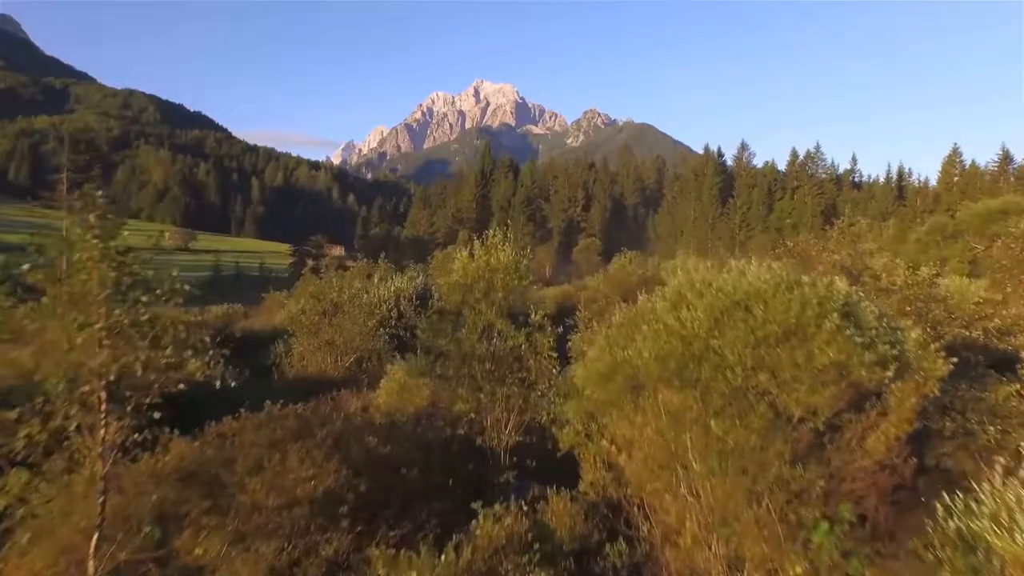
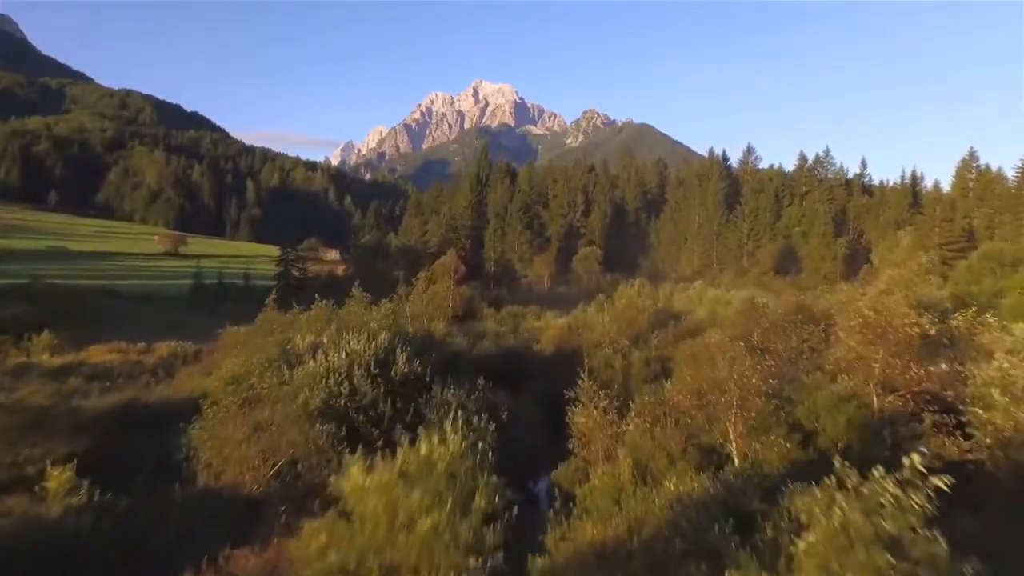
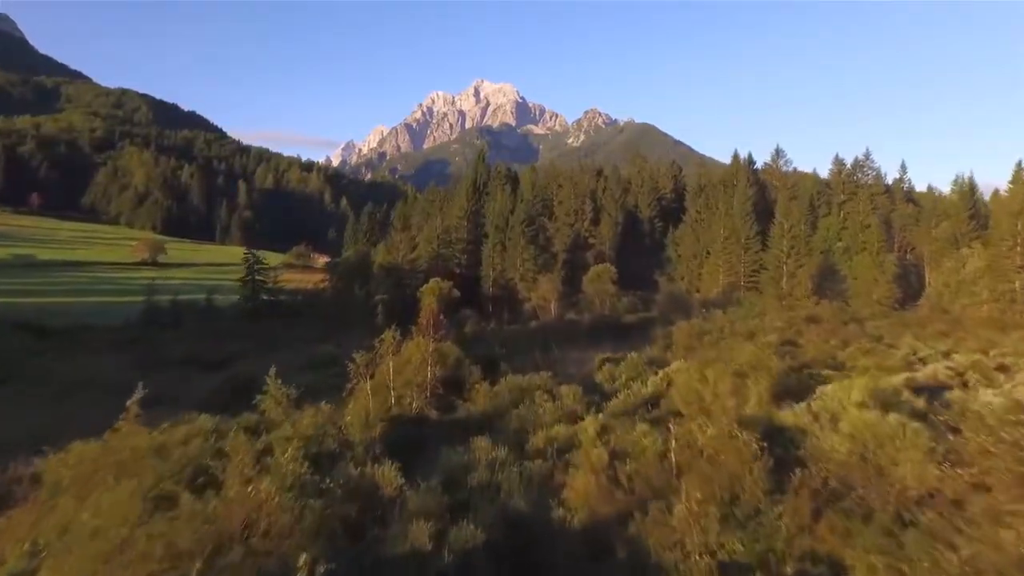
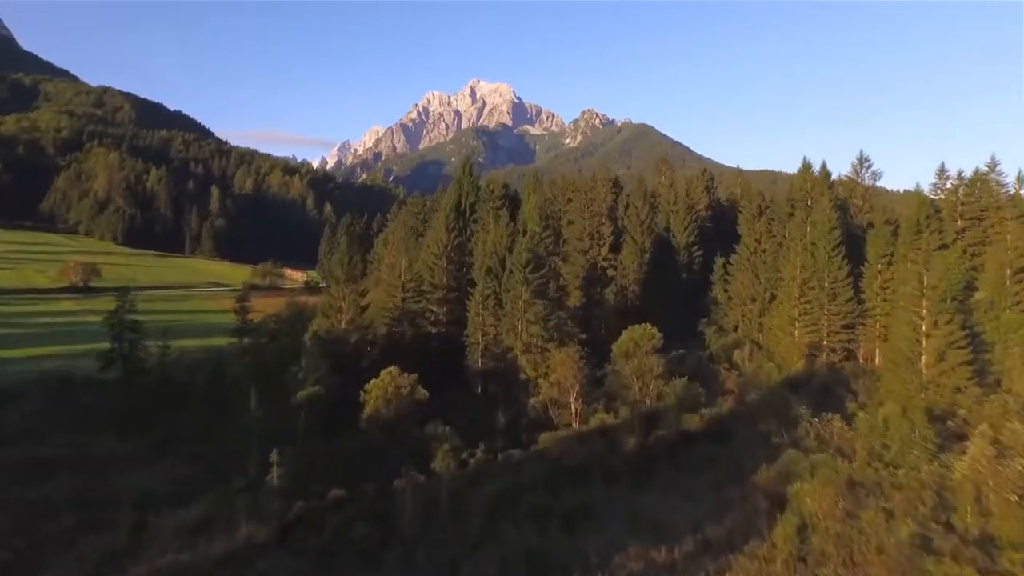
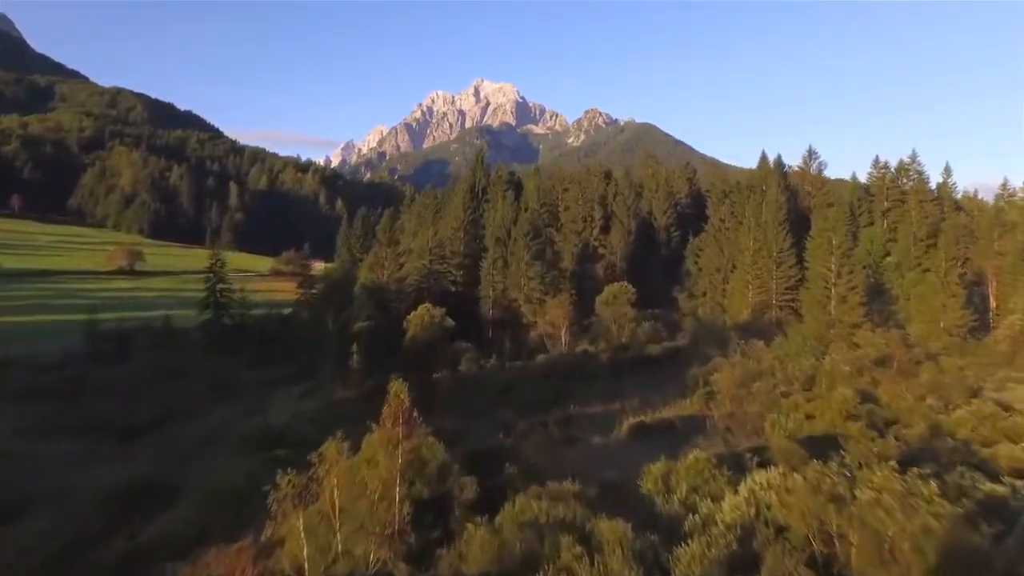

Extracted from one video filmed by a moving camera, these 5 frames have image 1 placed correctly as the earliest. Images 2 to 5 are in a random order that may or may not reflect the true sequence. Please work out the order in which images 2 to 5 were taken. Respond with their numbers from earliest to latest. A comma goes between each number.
2, 3, 5, 4
